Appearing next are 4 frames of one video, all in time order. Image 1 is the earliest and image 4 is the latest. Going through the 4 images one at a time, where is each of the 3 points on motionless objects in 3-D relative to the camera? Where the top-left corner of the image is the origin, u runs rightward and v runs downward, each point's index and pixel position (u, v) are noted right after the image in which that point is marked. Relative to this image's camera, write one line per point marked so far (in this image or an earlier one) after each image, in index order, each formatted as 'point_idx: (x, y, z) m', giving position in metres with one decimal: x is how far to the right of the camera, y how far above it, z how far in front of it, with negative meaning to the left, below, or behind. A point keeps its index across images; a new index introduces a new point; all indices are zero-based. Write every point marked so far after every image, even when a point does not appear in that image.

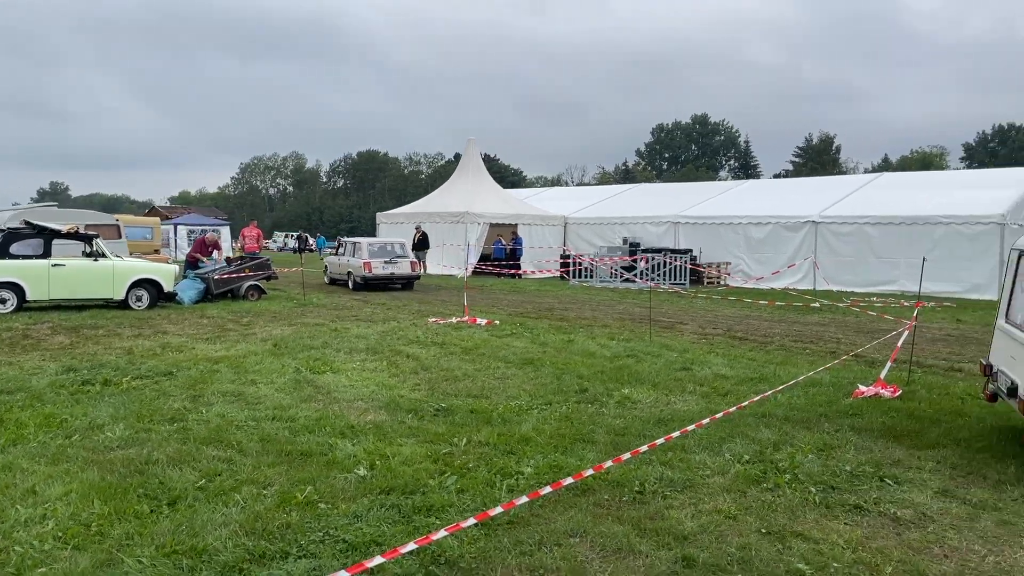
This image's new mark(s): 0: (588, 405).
0: (+0.7, -1.0, +7.3) m
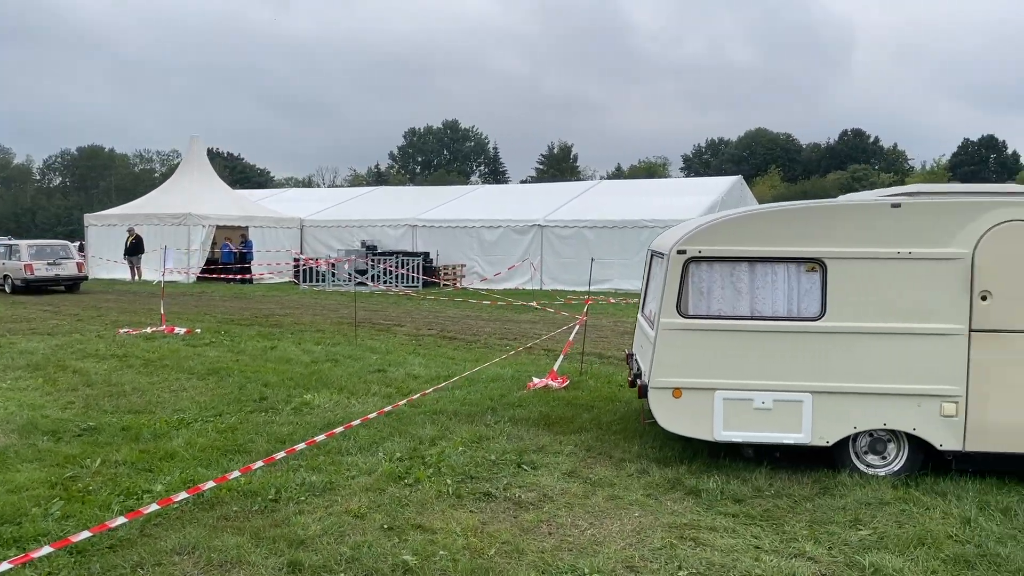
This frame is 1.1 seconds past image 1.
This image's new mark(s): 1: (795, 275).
0: (-2.2, -1.1, +7.1) m
1: (+1.9, +0.1, +5.6) m
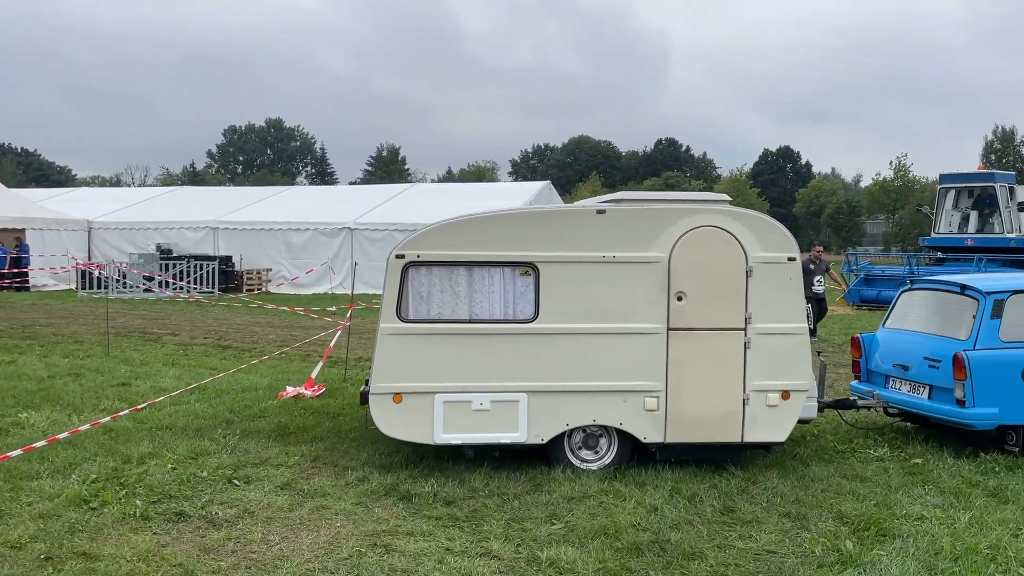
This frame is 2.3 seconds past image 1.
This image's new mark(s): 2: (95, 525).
0: (-4.3, -1.1, +6.4) m
1: (0.0, +0.1, +5.7) m
2: (-2.2, -1.3, +4.5) m
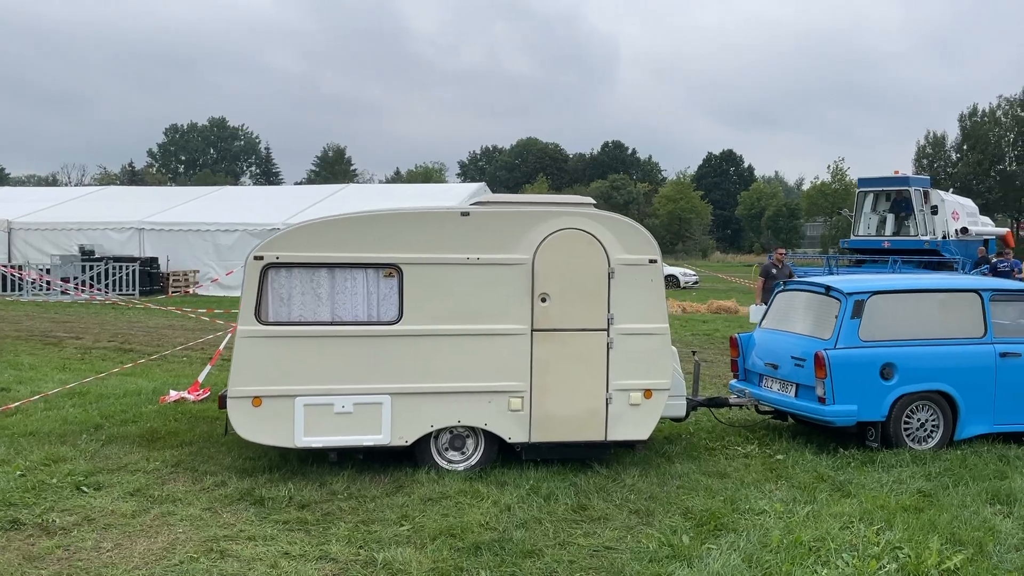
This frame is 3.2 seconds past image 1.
0: (-5.3, -1.2, +6.1) m
1: (-0.9, +0.1, +5.7) m
2: (-3.1, -1.3, +4.4) m
